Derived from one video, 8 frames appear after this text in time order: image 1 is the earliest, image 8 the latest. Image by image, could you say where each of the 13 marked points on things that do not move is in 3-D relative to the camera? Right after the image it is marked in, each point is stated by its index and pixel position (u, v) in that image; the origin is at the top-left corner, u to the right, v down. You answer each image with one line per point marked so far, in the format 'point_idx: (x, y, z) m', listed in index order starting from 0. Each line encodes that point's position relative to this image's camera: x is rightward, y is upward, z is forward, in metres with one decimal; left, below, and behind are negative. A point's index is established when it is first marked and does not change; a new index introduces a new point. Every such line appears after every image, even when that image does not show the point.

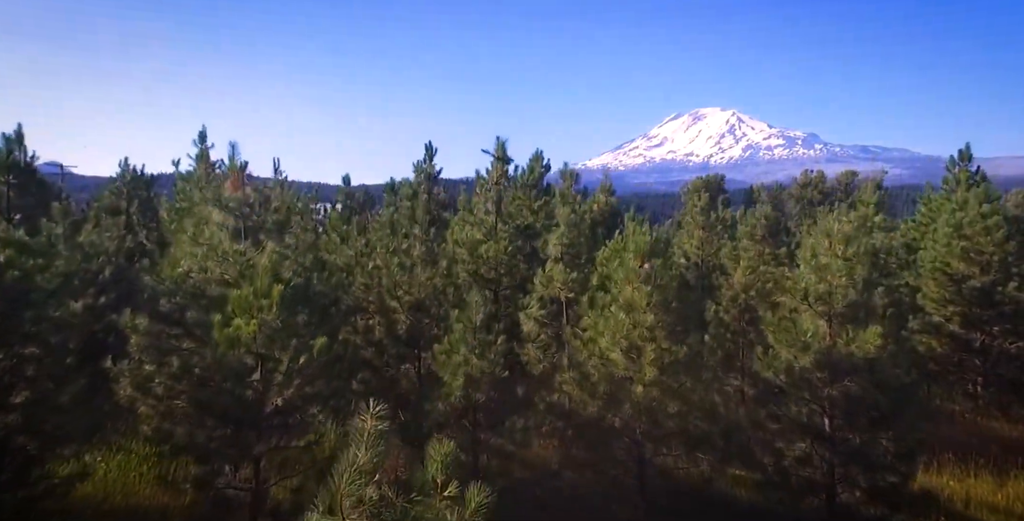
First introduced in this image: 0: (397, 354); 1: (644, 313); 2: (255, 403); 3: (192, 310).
0: (-1.6, -1.3, +11.7) m
1: (+1.6, -0.8, +10.7) m
2: (-2.7, -1.5, +8.7) m
3: (-3.5, -0.5, +9.3) m
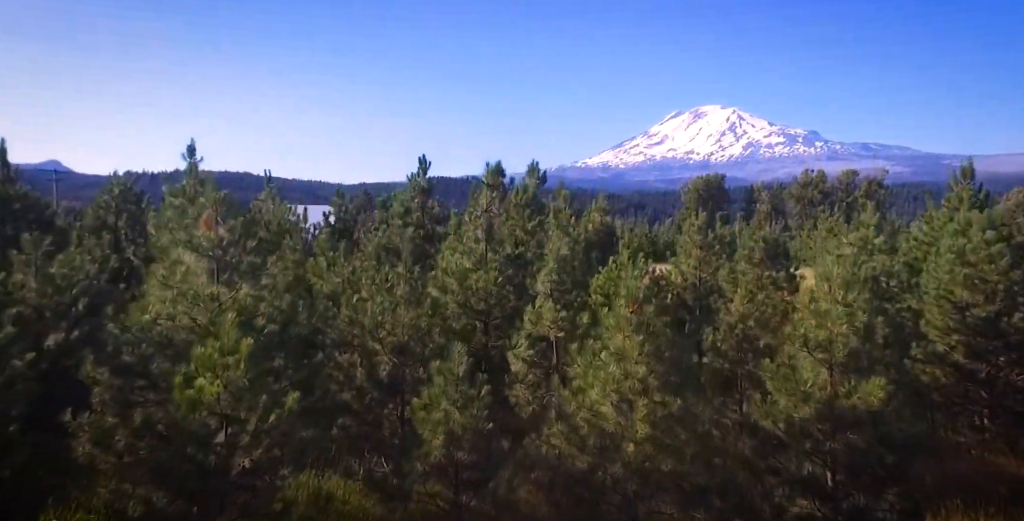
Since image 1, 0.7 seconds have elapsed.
0: (-1.8, -1.8, +11.2) m
1: (+1.5, -1.3, +10.2) m
2: (-2.8, -2.0, +8.2) m
3: (-3.7, -1.0, +8.8) m
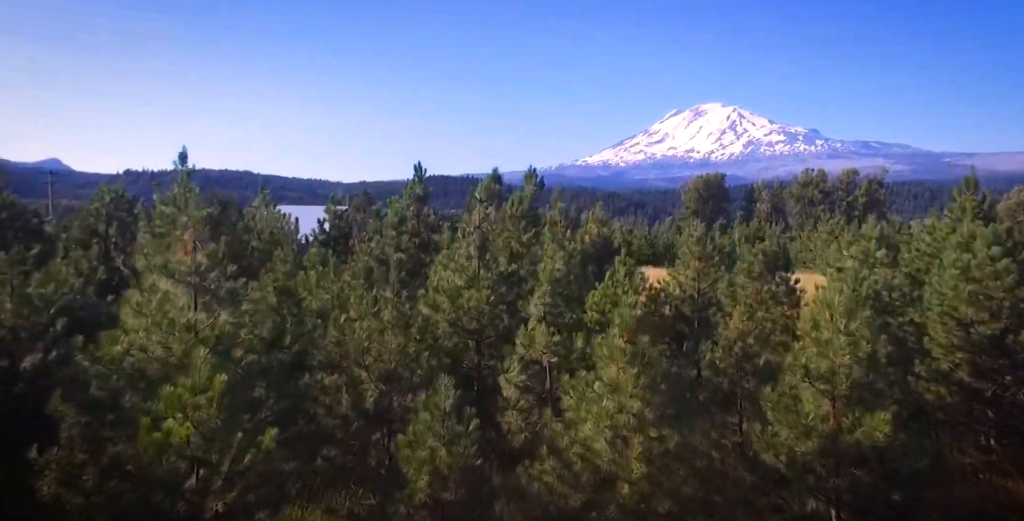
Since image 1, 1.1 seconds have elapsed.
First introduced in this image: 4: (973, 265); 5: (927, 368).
0: (-1.9, -2.1, +10.8) m
1: (+1.4, -1.6, +9.8) m
2: (-2.9, -2.3, +7.8) m
3: (-3.8, -1.3, +8.4) m
4: (+8.4, -0.1, +15.5) m
5: (+7.6, -2.0, +15.6) m
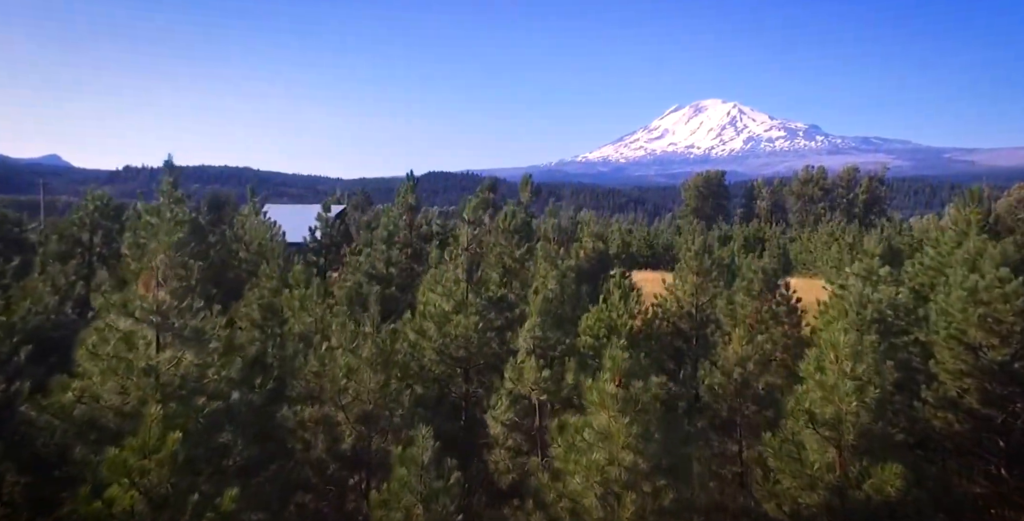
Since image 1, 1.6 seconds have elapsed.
0: (-2.0, -2.5, +10.2) m
1: (+1.2, -2.0, +9.2) m
2: (-3.1, -2.7, +7.2) m
3: (-3.9, -1.7, +7.8) m
4: (+8.2, -0.5, +14.9) m
5: (+7.5, -2.4, +15.0) m
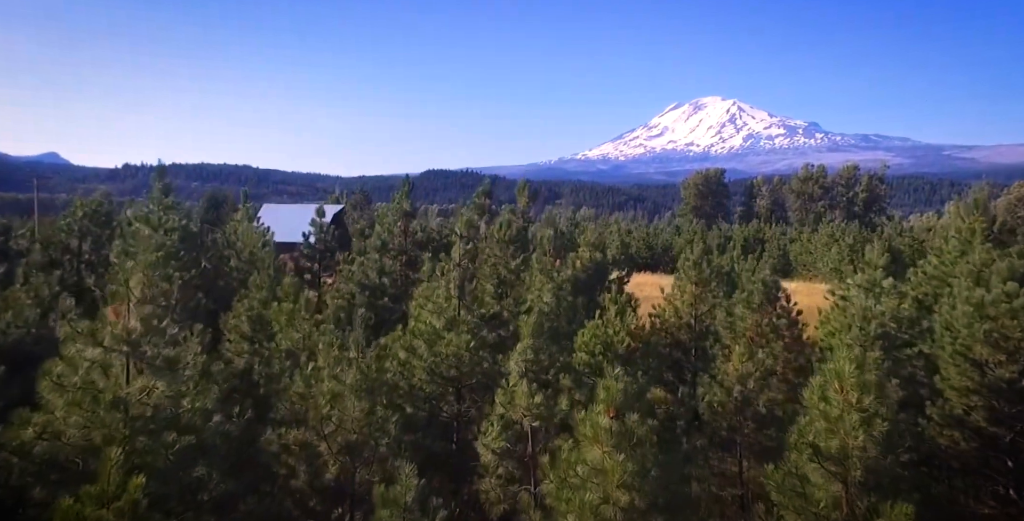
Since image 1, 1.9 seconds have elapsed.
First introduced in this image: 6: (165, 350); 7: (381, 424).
0: (-2.1, -2.7, +9.8) m
1: (+1.1, -2.2, +8.8) m
2: (-3.2, -2.9, +6.8) m
3: (-4.0, -2.0, +7.4) m
4: (+8.1, -0.7, +14.5) m
5: (+7.4, -2.6, +14.6) m
6: (-3.4, -0.9, +8.4) m
7: (-1.6, -2.0, +10.6) m
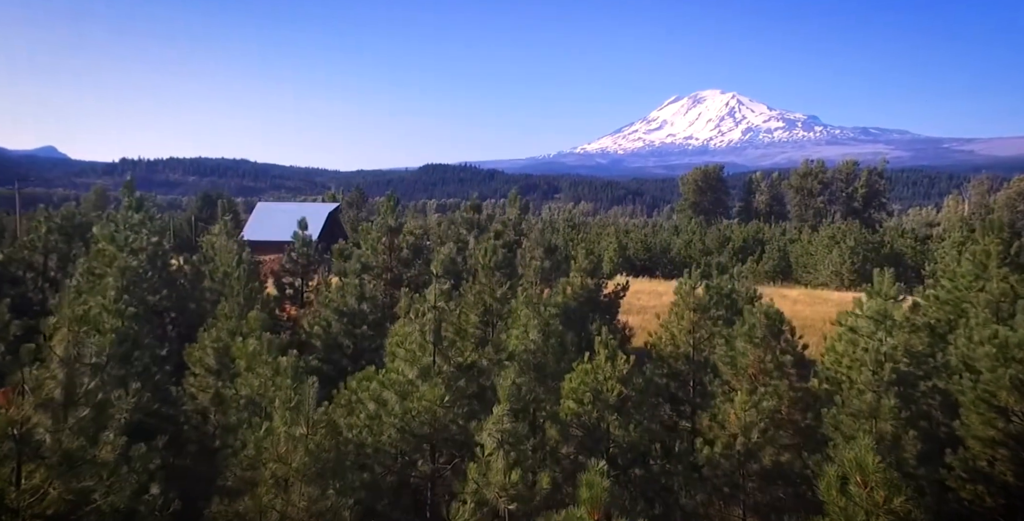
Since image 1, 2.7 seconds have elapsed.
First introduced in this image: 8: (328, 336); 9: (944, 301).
0: (-2.4, -3.4, +8.6) m
1: (+0.8, -2.8, +7.6) m
2: (-3.5, -3.6, +5.6) m
3: (-4.3, -2.6, +6.2) m
4: (+7.8, -1.3, +13.3) m
5: (+7.1, -3.2, +13.4) m
6: (-3.7, -1.5, +7.1) m
7: (-1.9, -2.6, +9.3) m
8: (-4.0, -1.6, +18.3) m
9: (+9.8, -0.9, +19.3) m
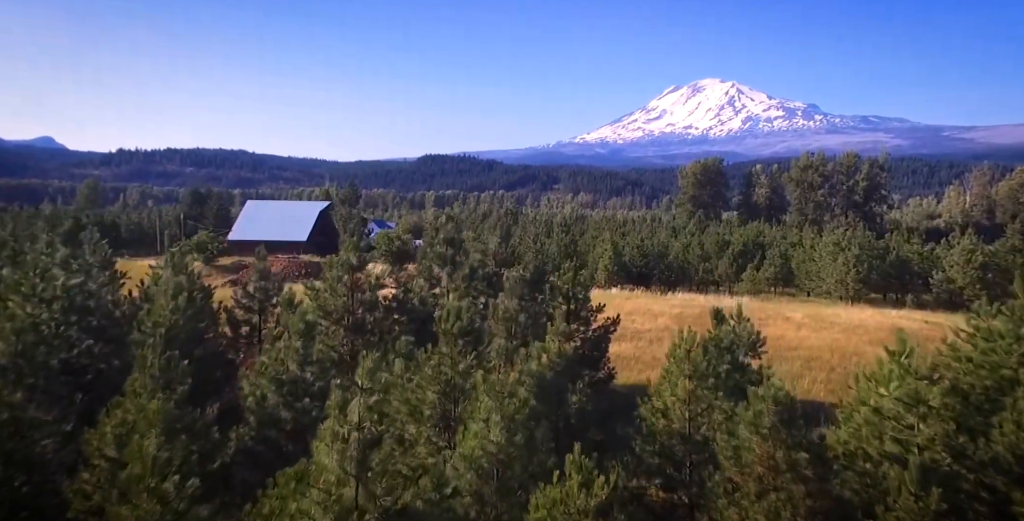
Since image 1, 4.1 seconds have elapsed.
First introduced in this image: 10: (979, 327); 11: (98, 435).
0: (-3.0, -4.6, +5.9) m
1: (+0.2, -4.1, +5.0) m
2: (-4.1, -4.8, +3.0) m
3: (-4.9, -3.8, +3.5) m
4: (+7.2, -2.5, +10.6) m
5: (+6.5, -4.4, +10.8) m
6: (-4.3, -2.7, +4.5) m
7: (-2.5, -3.8, +6.7) m
8: (-4.6, -2.8, +15.7) m
9: (+9.2, -2.1, +16.7) m
10: (+9.6, -1.4, +17.0) m
11: (-6.5, -2.8, +13.4) m
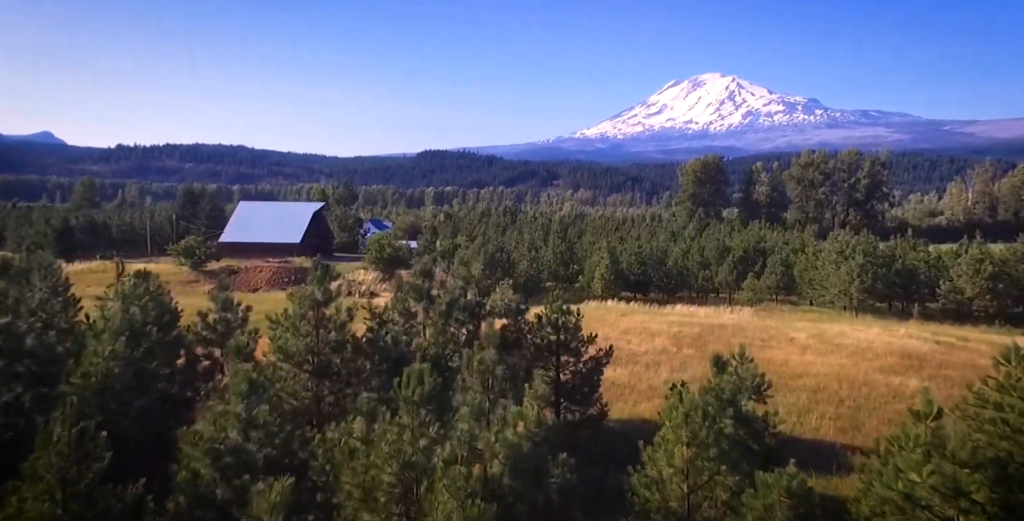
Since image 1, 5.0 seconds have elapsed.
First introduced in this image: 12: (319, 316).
0: (-3.5, -5.5, +3.9) m
1: (-0.2, -5.0, +2.9) m
2: (-4.5, -5.7, +0.9) m
3: (-5.4, -4.8, +1.5) m
4: (+6.8, -3.4, +8.6) m
5: (+6.0, -5.3, +8.8) m
6: (-4.7, -3.6, +2.4) m
7: (-2.9, -4.7, +4.6) m
8: (-5.0, -3.6, +13.6) m
9: (+8.8, -2.9, +14.6) m
10: (+9.2, -2.3, +15.0) m
11: (-6.9, -3.6, +11.3) m
12: (-4.4, -1.3, +19.3) m
